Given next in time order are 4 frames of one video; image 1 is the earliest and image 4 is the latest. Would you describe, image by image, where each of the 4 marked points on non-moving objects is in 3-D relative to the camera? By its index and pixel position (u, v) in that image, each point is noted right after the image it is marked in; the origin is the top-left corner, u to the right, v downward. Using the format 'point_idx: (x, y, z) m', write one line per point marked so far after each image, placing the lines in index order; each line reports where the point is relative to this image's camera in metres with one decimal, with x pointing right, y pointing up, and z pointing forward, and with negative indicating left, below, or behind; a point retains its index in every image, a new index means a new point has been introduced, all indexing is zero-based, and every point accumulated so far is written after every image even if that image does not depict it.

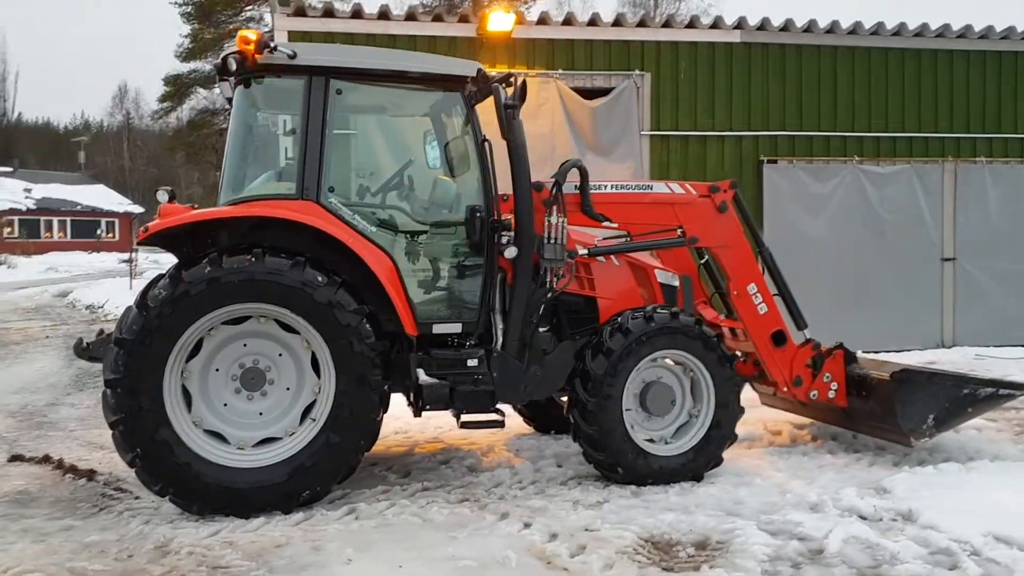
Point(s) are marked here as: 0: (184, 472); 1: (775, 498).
0: (-1.2, -0.7, +3.5) m
1: (+1.0, -0.8, +3.7) m
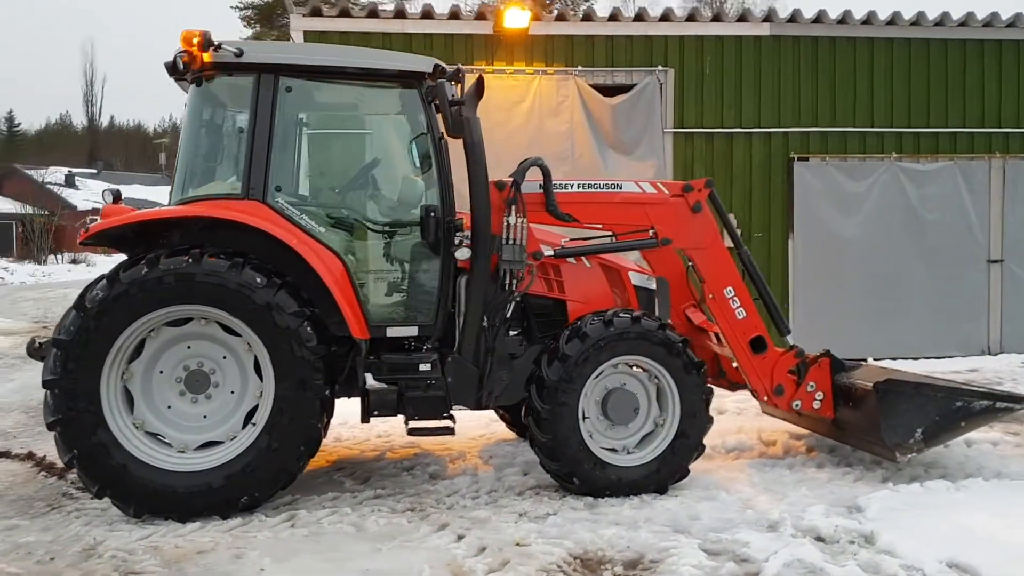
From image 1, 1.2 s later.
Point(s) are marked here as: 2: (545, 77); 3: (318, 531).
0: (-1.4, -0.7, +3.4) m
1: (+0.8, -0.8, +3.5) m
2: (+0.3, +1.7, +7.6) m
3: (-0.7, -0.9, +3.4) m
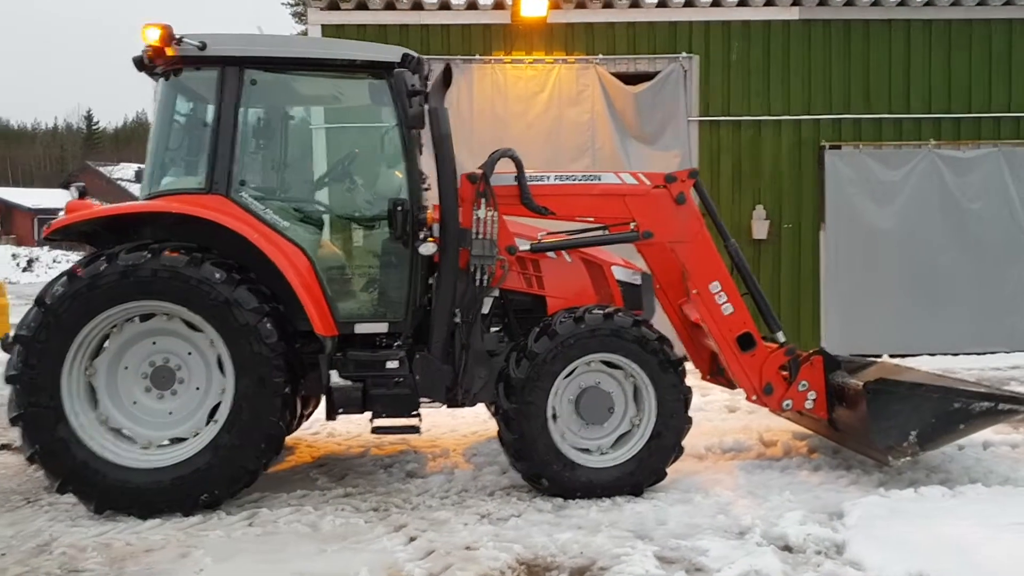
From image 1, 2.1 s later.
0: (-1.6, -0.7, +3.4) m
1: (+0.7, -0.8, +3.4) m
2: (+0.4, +1.8, +7.5) m
3: (-0.8, -0.8, +3.3) m
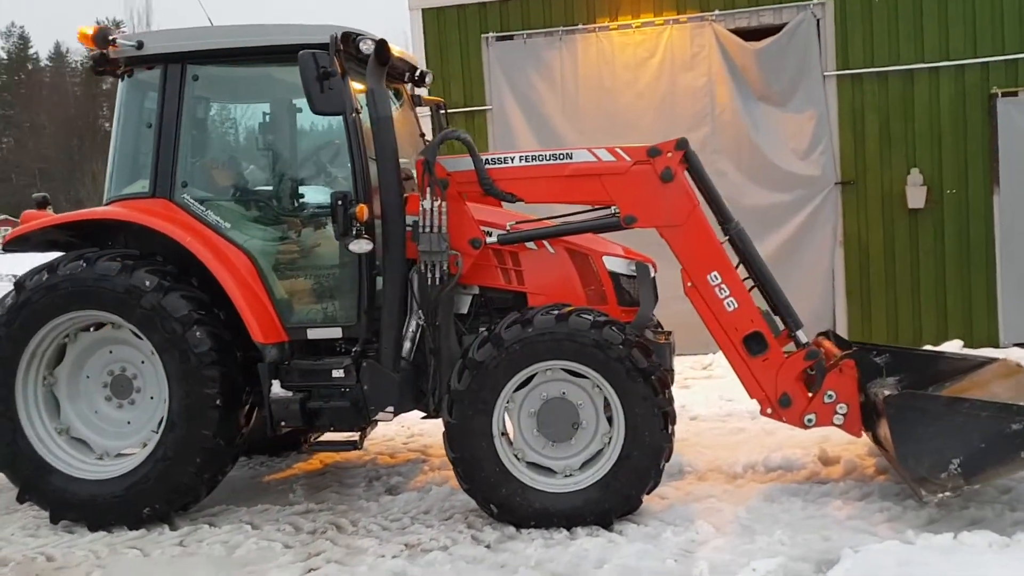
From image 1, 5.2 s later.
0: (-1.7, -0.7, +3.4) m
1: (+0.4, -0.8, +2.8) m
2: (+1.2, +1.9, +6.8) m
3: (-1.1, -0.9, +3.2) m
